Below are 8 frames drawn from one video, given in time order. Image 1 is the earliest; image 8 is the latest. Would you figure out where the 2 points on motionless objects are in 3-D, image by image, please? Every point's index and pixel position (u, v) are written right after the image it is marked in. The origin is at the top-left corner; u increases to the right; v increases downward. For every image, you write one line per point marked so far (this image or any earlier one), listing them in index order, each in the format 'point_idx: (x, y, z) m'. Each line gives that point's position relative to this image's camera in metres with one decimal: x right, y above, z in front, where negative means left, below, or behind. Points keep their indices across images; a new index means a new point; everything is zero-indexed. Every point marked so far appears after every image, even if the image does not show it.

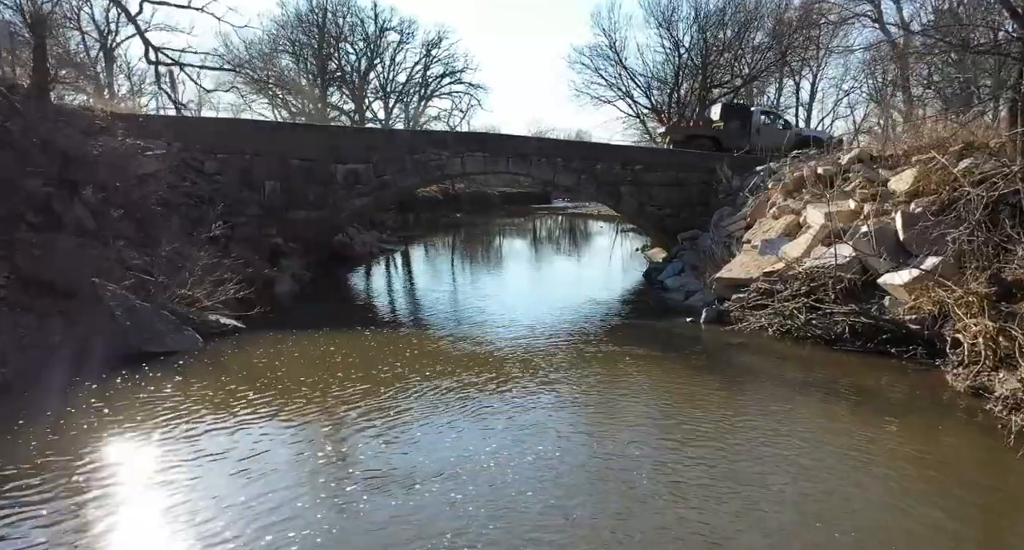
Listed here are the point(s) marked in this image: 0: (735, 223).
0: (+3.0, +0.7, +7.6) m
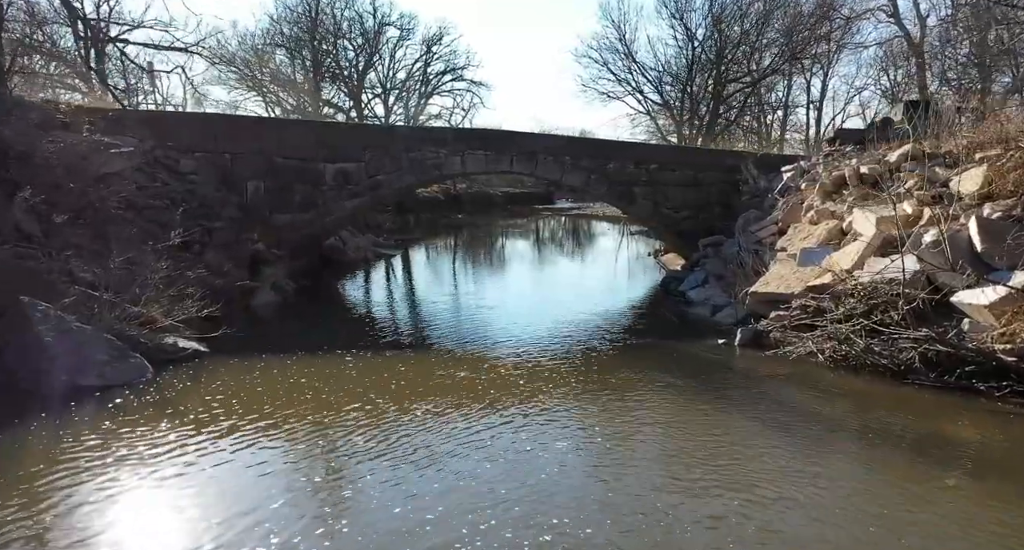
0: (+3.0, +0.6, +6.8) m
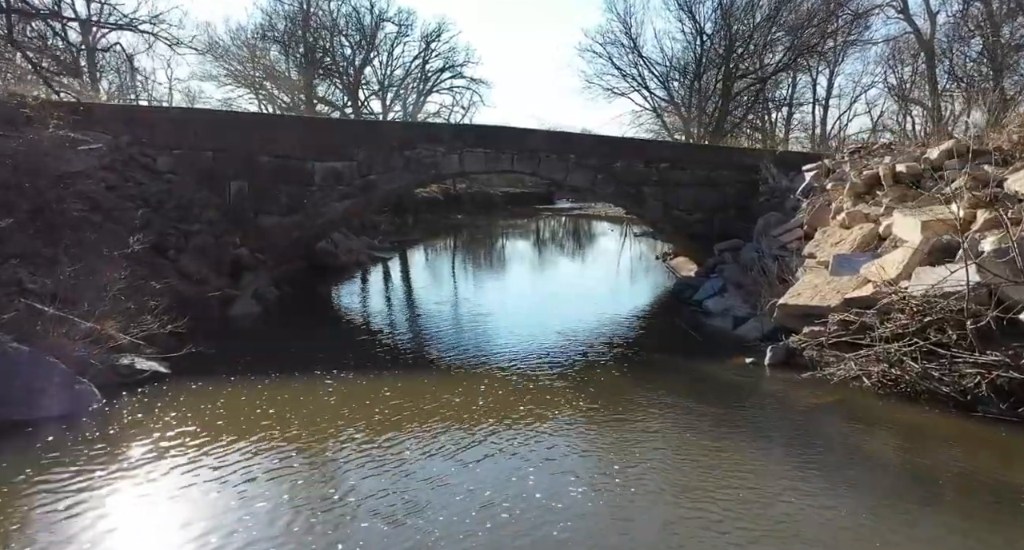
0: (+3.0, +0.5, +6.3) m
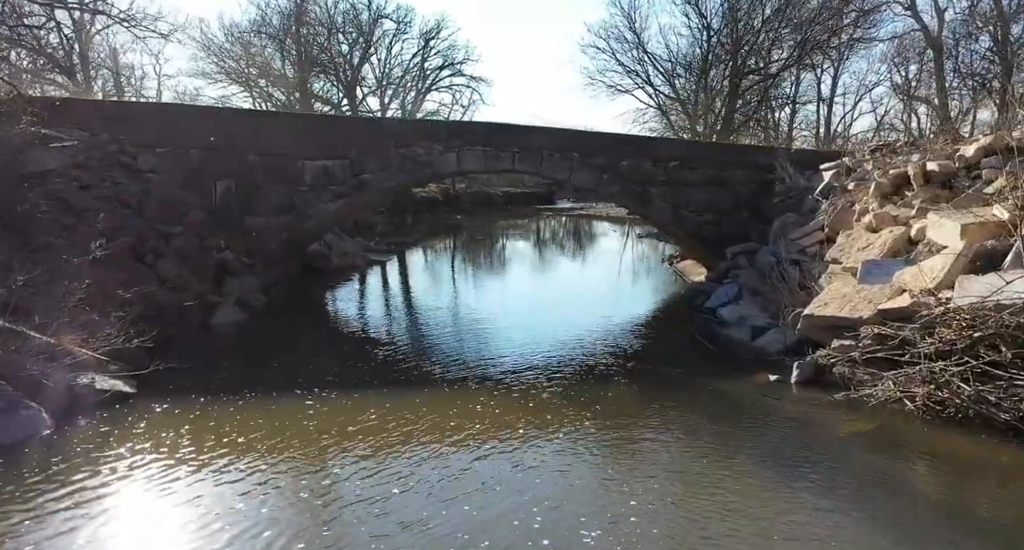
0: (+3.1, +0.4, +5.9) m
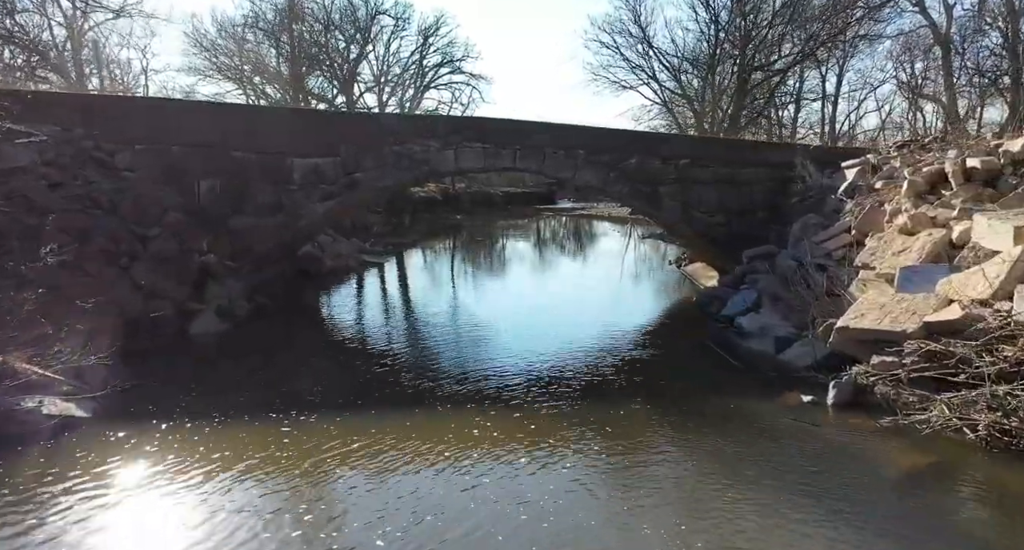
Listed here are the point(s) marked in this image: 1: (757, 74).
0: (+3.1, +0.3, +5.4) m
1: (+6.0, +4.9, +14.0) m
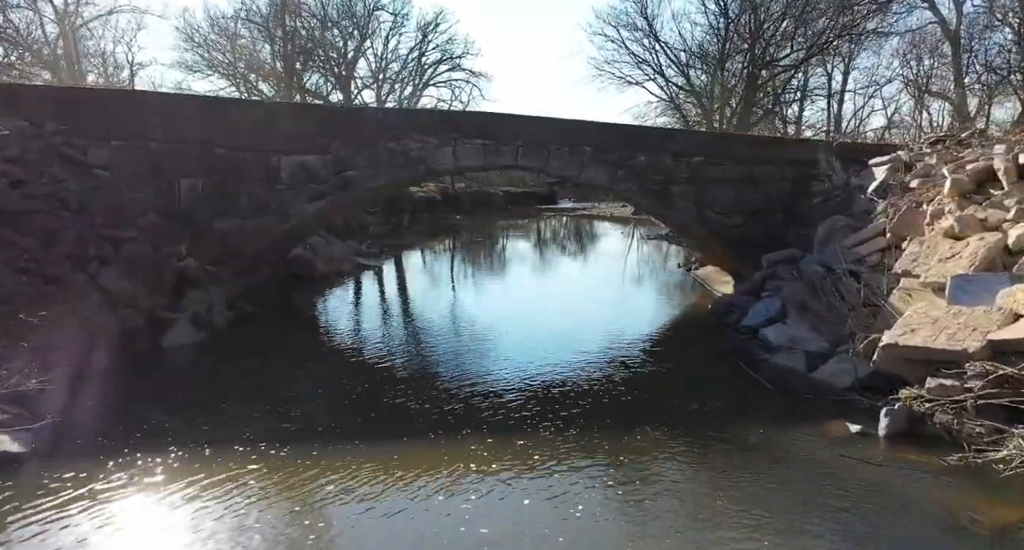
0: (+3.1, +0.3, +5.0) m
1: (+6.0, +4.9, +13.5) m
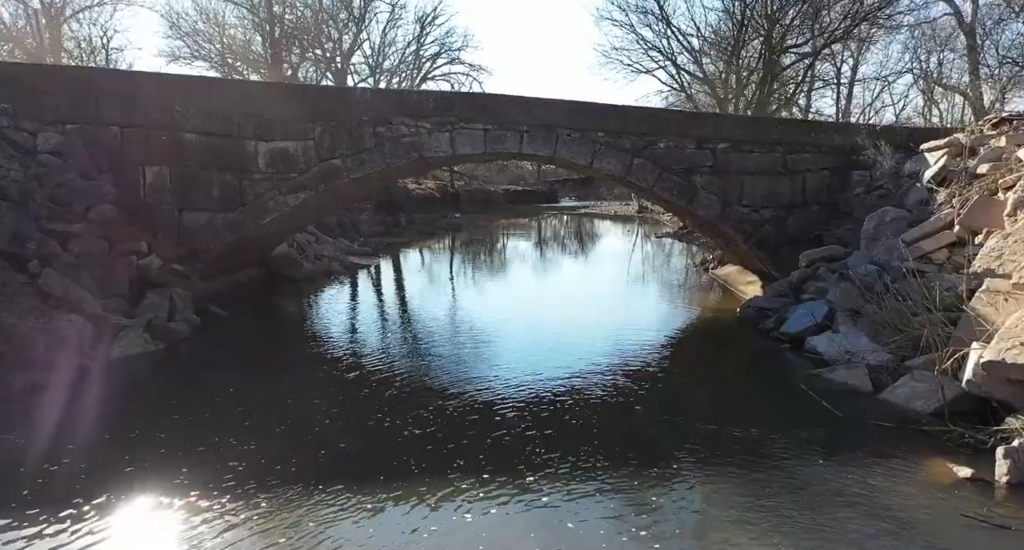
0: (+3.1, +0.3, +4.3) m
1: (+6.0, +4.9, +12.8) m
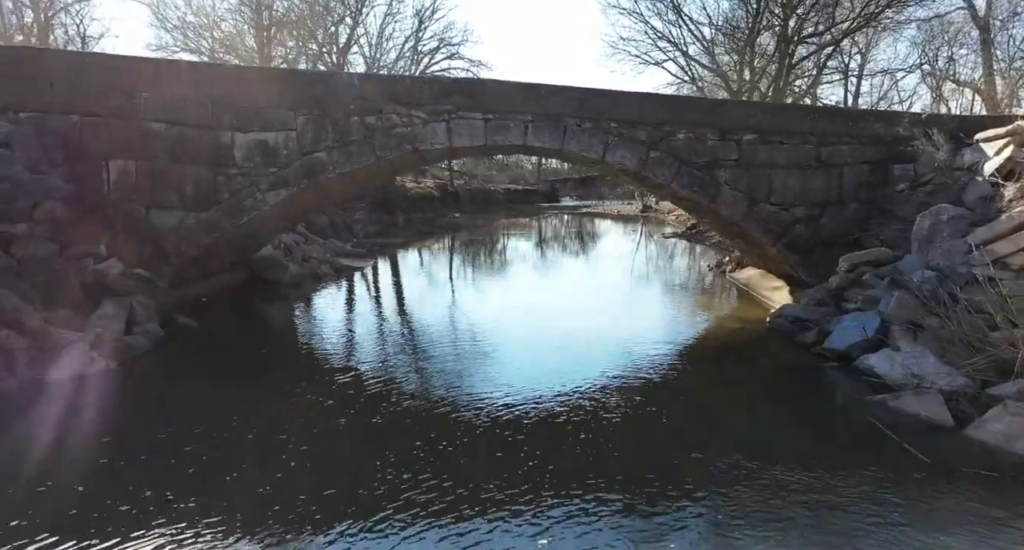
0: (+3.2, +0.2, +3.7) m
1: (+6.1, +4.8, +12.2) m
